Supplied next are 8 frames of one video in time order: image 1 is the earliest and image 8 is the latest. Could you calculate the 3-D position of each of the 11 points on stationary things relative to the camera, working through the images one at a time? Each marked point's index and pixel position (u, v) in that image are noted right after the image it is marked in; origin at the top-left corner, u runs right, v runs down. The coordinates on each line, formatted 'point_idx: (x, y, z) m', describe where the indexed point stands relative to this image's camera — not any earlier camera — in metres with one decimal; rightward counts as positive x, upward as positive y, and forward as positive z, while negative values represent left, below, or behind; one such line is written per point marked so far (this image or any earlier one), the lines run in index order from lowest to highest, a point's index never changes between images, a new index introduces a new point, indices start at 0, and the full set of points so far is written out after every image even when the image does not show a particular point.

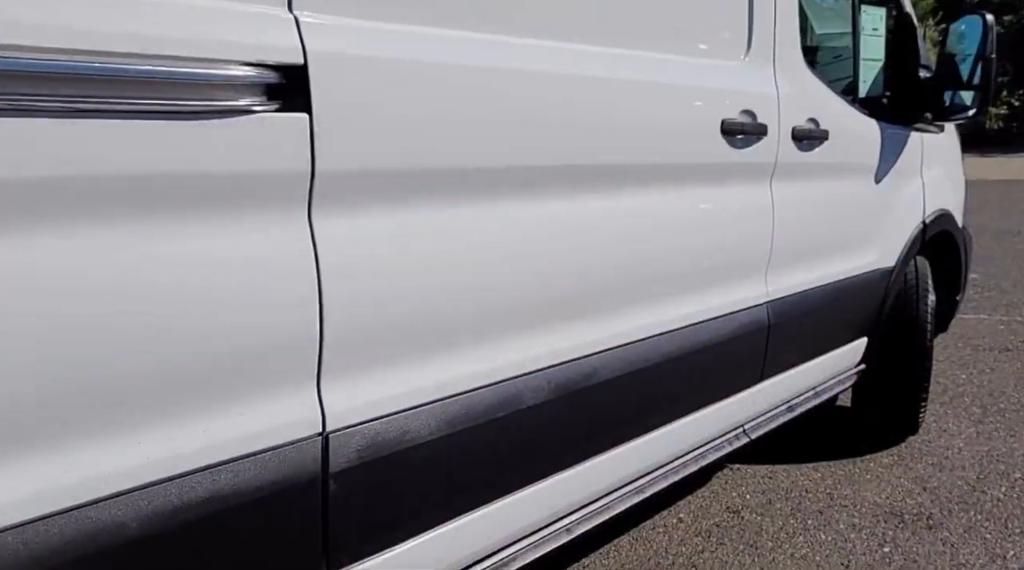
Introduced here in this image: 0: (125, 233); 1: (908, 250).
0: (-0.6, +0.1, +1.3) m
1: (+1.6, +0.1, +3.5) m
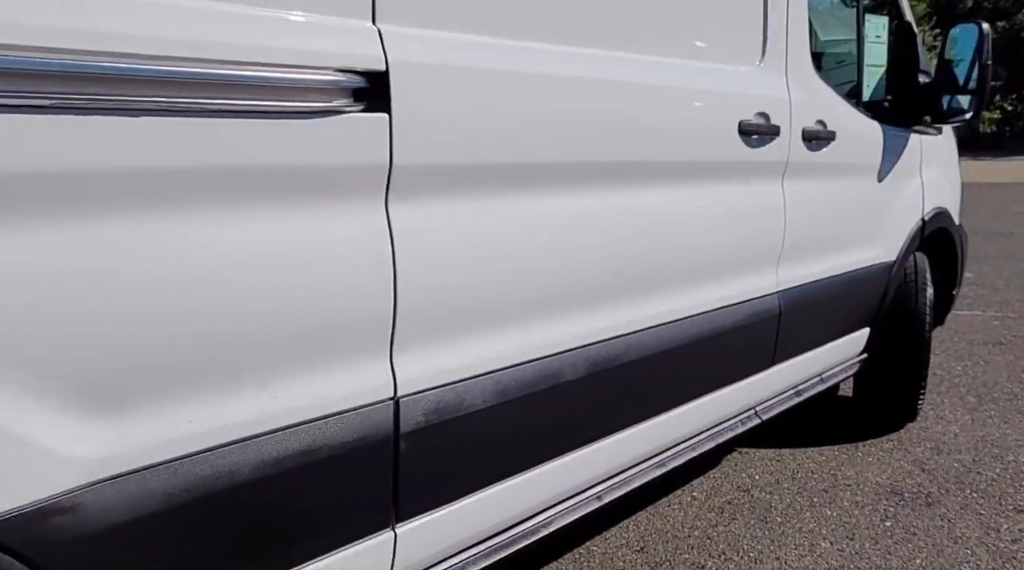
0: (-0.5, +0.1, +1.5) m
1: (+1.7, +0.2, +3.7) m
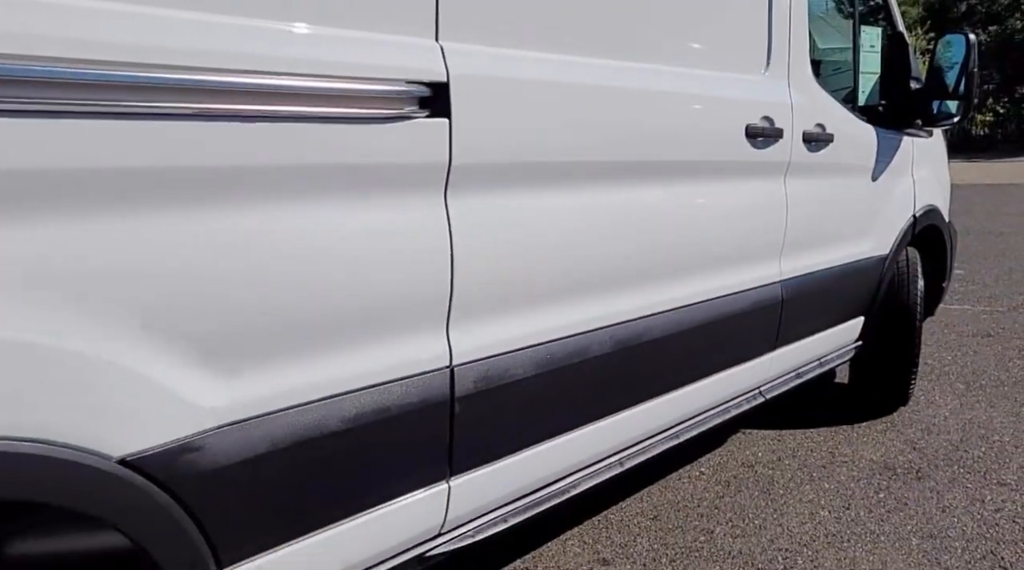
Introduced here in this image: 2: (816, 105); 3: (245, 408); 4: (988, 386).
0: (-0.4, +0.2, +1.7) m
1: (+1.7, +0.2, +4.0) m
2: (+1.1, +0.7, +3.3) m
3: (-0.5, -0.2, +1.6) m
4: (+2.5, -0.5, +4.7) m
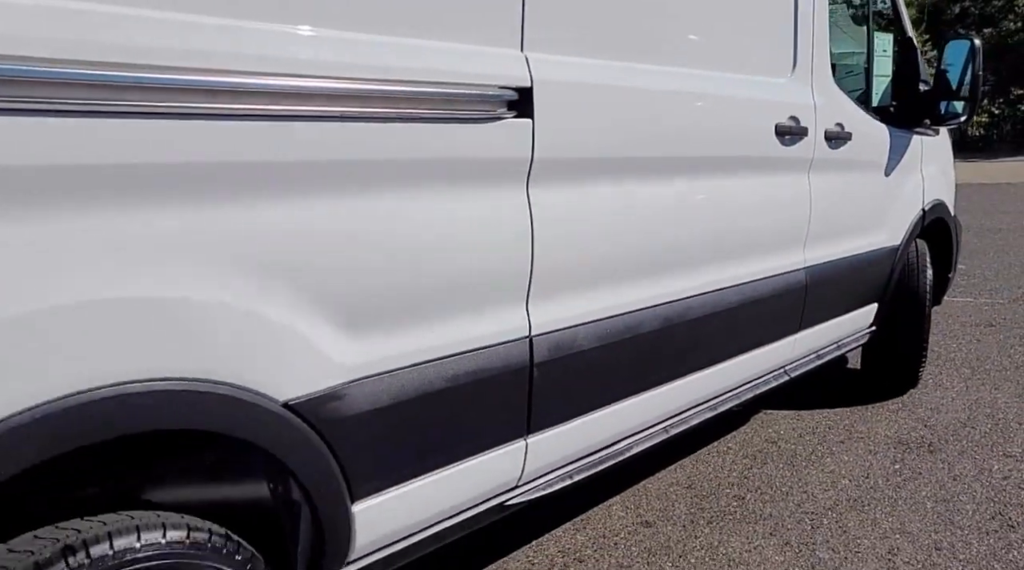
0: (-0.2, +0.2, +2.0) m
1: (+1.9, +0.3, +4.3) m
2: (+1.3, +0.7, +3.6) m
3: (-0.3, -0.2, +1.9) m
4: (+2.7, -0.5, +5.0) m
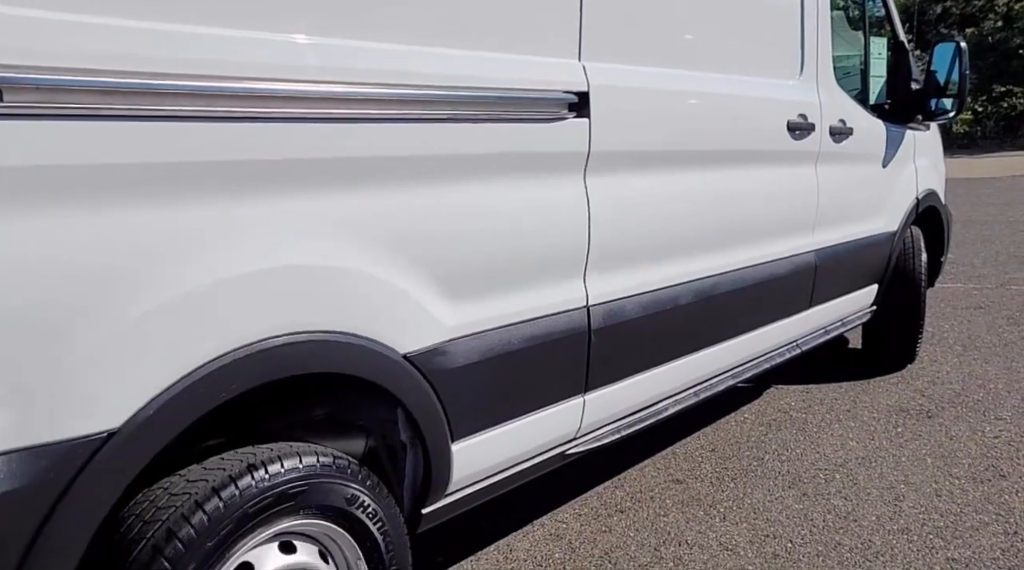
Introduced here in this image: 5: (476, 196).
0: (0.0, +0.3, +2.4) m
1: (+2.1, +0.3, +4.7) m
2: (+1.5, +0.8, +4.0) m
3: (-0.1, -0.1, +2.3) m
4: (+2.9, -0.4, +5.4) m
5: (-0.1, +0.2, +2.3) m
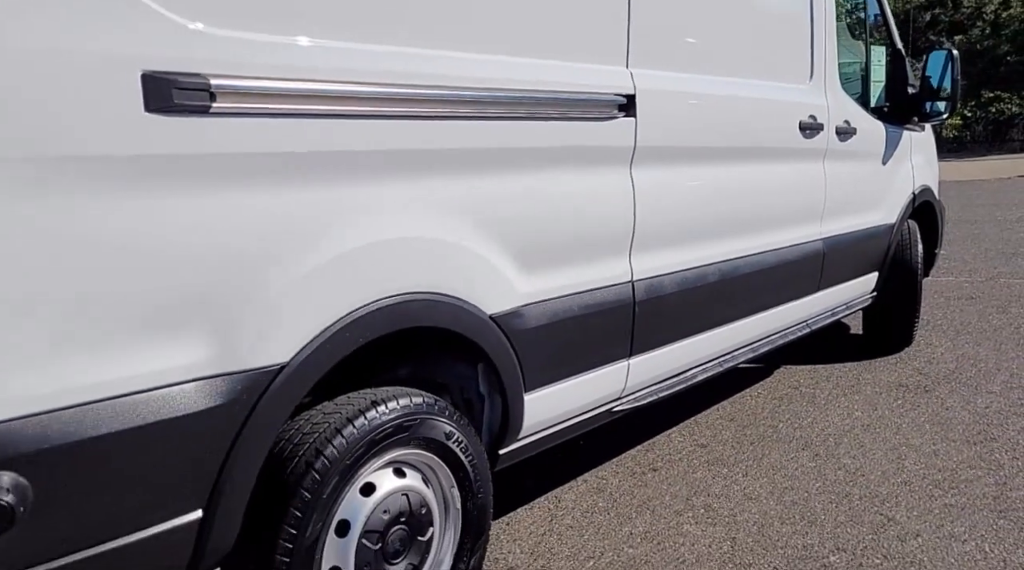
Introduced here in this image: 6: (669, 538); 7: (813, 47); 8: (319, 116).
0: (+0.2, +0.4, +2.8) m
1: (+2.3, +0.4, +5.1) m
2: (+1.6, +0.9, +4.4) m
3: (+0.1, 0.0, +2.7) m
4: (+3.0, -0.3, +5.8) m
5: (+0.1, +0.3, +2.7) m
6: (+0.5, -0.9, +3.1) m
7: (+1.4, +1.1, +4.2) m
8: (-0.4, +0.4, +2.0) m
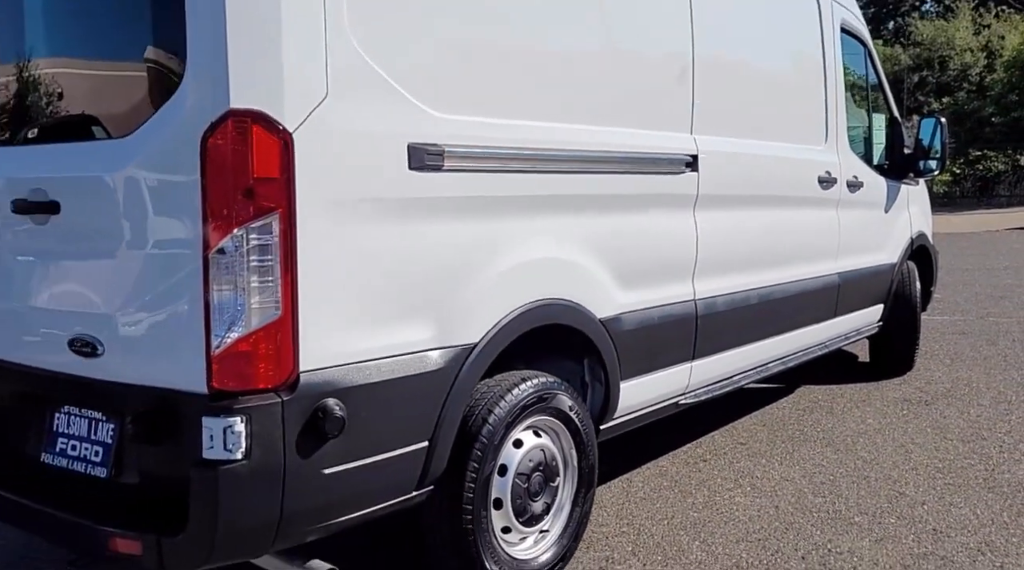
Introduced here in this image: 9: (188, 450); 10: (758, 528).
0: (+0.6, +0.3, +3.7) m
1: (+2.6, +0.2, +6.0) m
2: (+2.0, +0.7, +5.3) m
3: (+0.5, -0.1, +3.5) m
4: (+3.4, -0.6, +6.7) m
5: (+0.5, +0.2, +3.6) m
6: (+0.9, -1.0, +3.9) m
7: (+1.8, +1.0, +5.1) m
8: (0.0, +0.4, +2.8) m
9: (-0.8, -0.4, +2.2) m
10: (+1.0, -1.0, +3.7) m
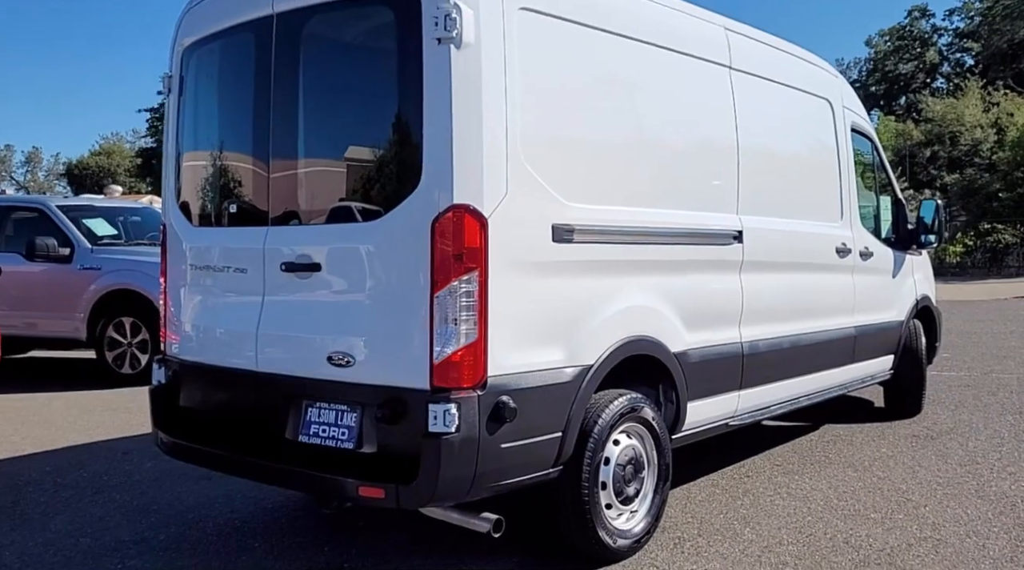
0: (+1.1, +0.1, +4.8) m
1: (+3.1, -0.2, +7.1) m
2: (+2.5, +0.3, +6.4) m
3: (+0.9, -0.3, +4.6) m
4: (+3.9, -1.0, +7.7) m
5: (+1.0, 0.0, +4.7) m
6: (+1.4, -1.2, +4.9) m
7: (+2.3, +0.6, +6.2) m
8: (+0.4, +0.2, +4.0) m
9: (-0.4, -0.5, +3.3) m
10: (+1.5, -1.2, +4.7) m
